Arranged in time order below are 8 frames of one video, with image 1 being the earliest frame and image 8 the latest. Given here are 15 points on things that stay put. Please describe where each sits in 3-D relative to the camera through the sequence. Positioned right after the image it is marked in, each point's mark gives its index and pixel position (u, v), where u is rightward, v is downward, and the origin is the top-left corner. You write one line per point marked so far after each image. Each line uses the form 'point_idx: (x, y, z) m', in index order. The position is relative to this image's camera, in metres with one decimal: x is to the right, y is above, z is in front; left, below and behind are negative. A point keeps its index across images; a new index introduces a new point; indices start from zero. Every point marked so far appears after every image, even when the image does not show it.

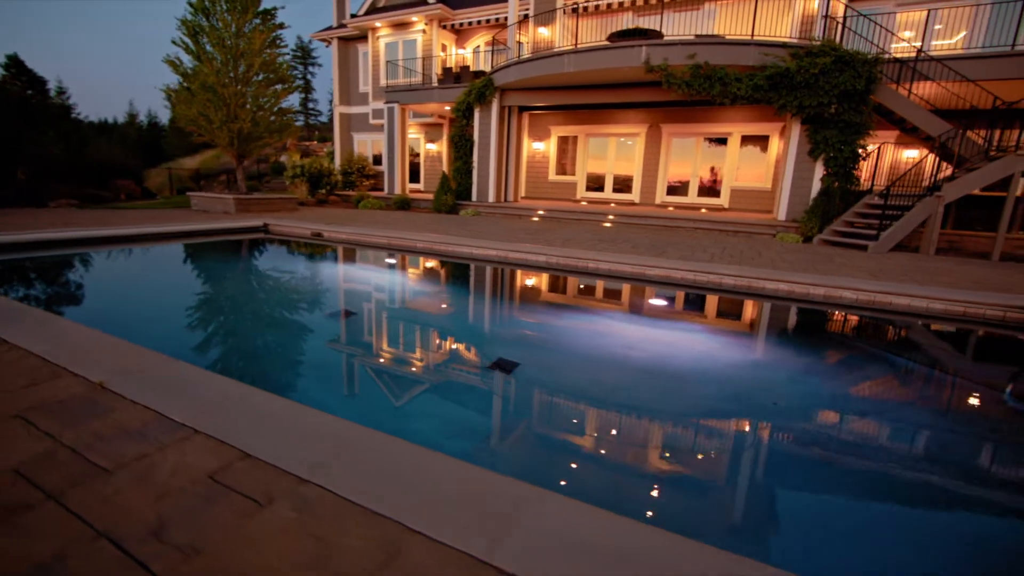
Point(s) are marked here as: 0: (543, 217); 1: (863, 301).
0: (+0.9, +1.9, +13.0) m
1: (+4.4, -0.2, +5.7) m
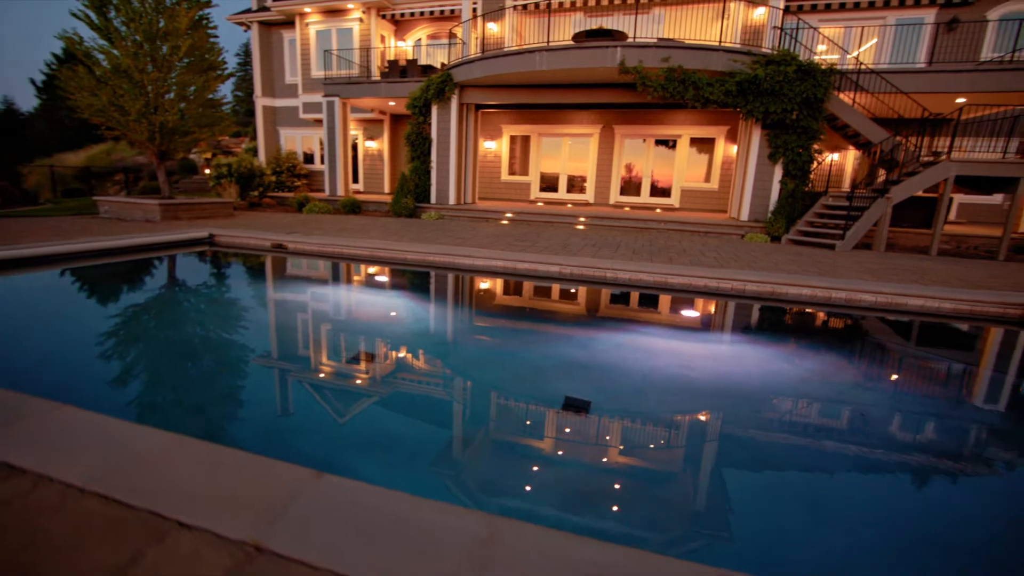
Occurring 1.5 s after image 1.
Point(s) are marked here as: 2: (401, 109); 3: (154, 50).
0: (0.0, +1.8, +12.5) m
1: (+4.7, -0.2, +5.9) m
2: (-4.2, +6.7, +17.6) m
3: (-7.6, +5.1, +10.0) m
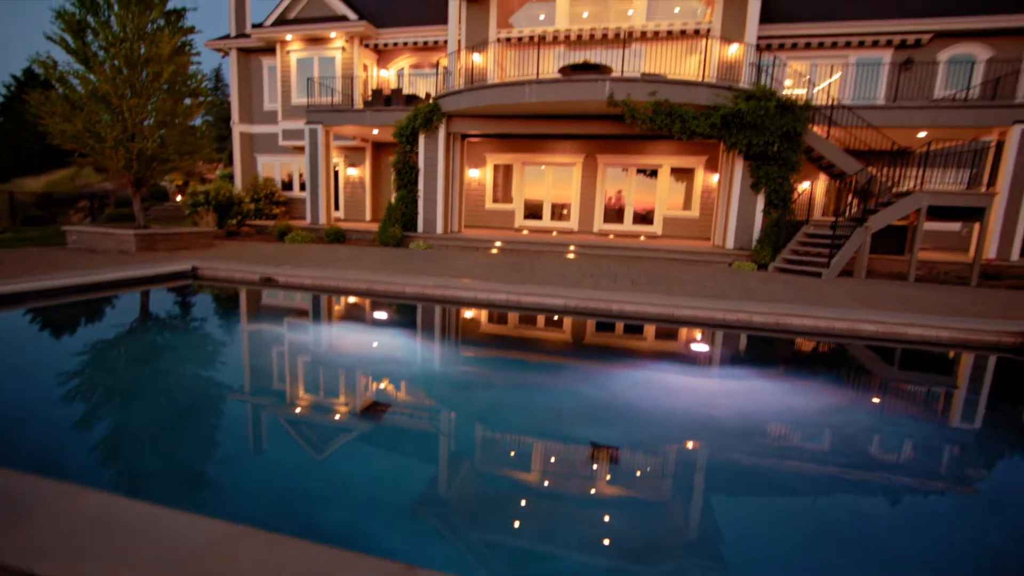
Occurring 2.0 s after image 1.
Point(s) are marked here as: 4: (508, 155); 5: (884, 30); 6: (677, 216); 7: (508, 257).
0: (-0.3, +1.0, +12.4) m
1: (+4.8, -0.6, +6.0) m
2: (-4.8, +5.6, +17.5) m
3: (-7.8, +4.4, +9.7) m
4: (-0.2, +4.8, +16.8) m
5: (+11.8, +8.2, +14.9) m
6: (+5.7, +2.4, +16.0) m
7: (-0.2, +0.8, +11.6) m
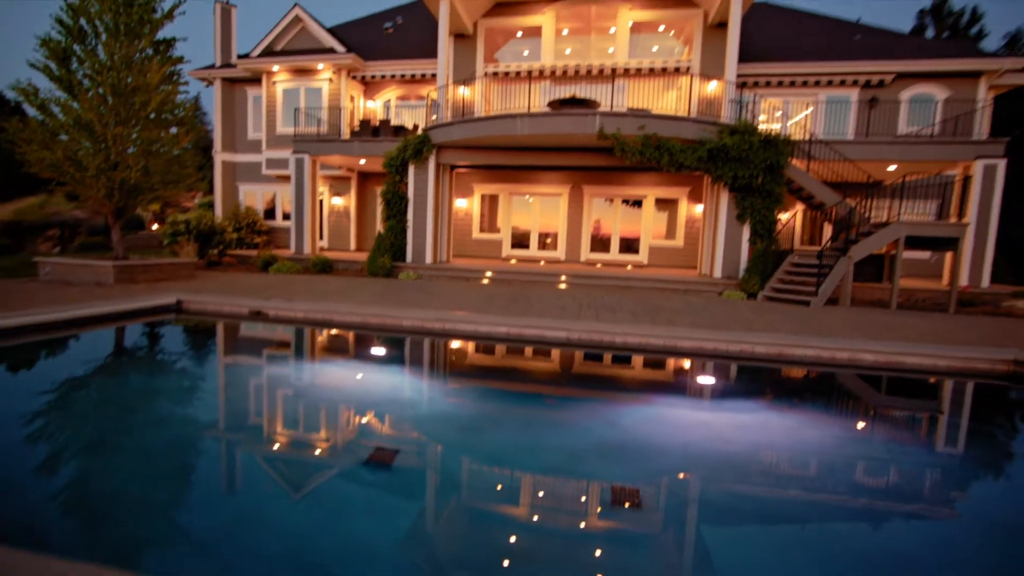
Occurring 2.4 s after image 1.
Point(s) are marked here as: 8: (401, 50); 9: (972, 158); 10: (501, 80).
0: (-0.5, +0.2, +12.4) m
1: (+4.9, -1.0, +6.1) m
2: (-5.3, +4.5, +17.5) m
3: (-7.9, +3.7, +9.5) m
4: (-0.6, +3.7, +17.0) m
5: (+11.4, +7.3, +15.8) m
6: (+5.3, +1.5, +16.3) m
7: (-0.4, 0.0, +11.5) m
8: (-4.4, +9.4, +18.6) m
9: (+11.7, +3.3, +11.9) m
10: (-0.3, +7.2, +16.2) m
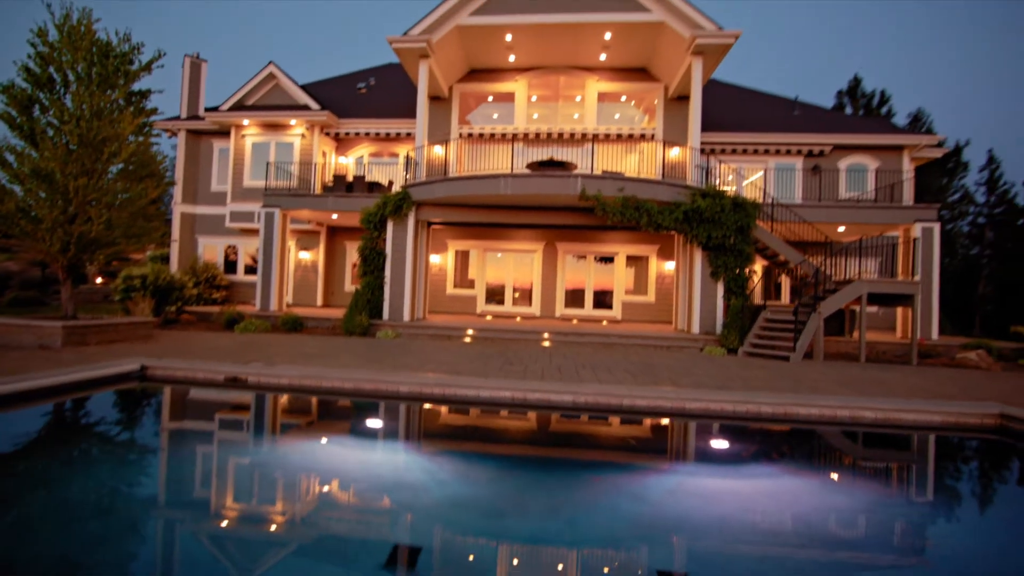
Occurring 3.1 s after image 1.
0: (-1.0, -1.2, +12.1) m
1: (+5.0, -1.8, +6.3) m
2: (-6.3, +2.5, +17.2) m
3: (-8.1, +2.5, +8.9) m
4: (-1.6, +1.7, +17.0) m
5: (+10.5, +5.4, +17.4) m
6: (+4.4, -0.4, +16.7) m
7: (-0.7, -1.4, +11.3) m
8: (-5.5, +7.2, +18.9) m
9: (+11.2, +1.9, +13.1) m
10: (-1.2, +5.3, +16.7) m
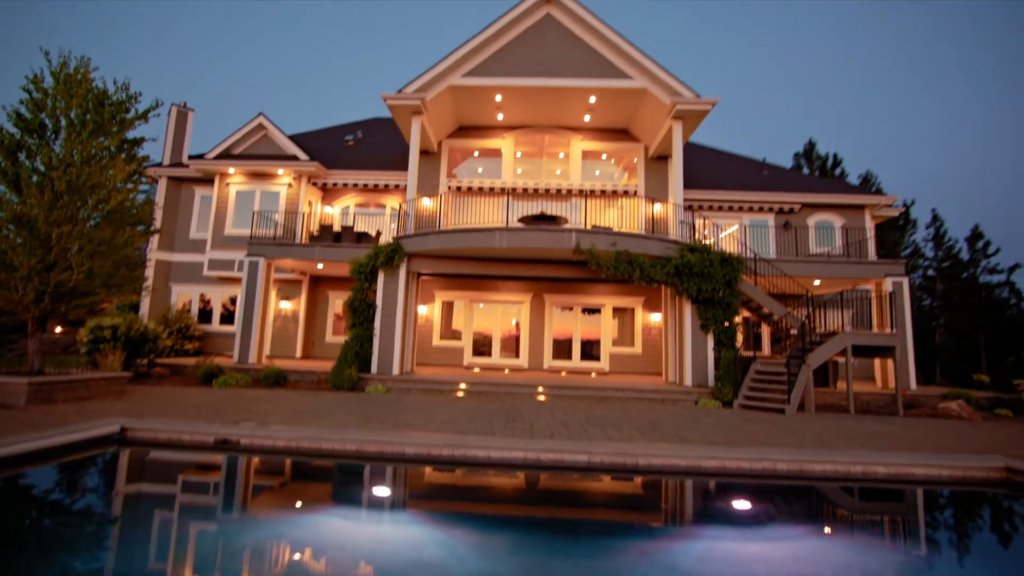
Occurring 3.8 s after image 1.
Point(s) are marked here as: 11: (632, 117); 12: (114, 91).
0: (-1.1, -2.6, +11.8) m
1: (+5.2, -2.5, +6.3) m
2: (-6.7, +0.6, +16.9) m
3: (-8.1, +1.6, +8.6) m
4: (-2.0, -0.1, +17.0) m
5: (+10.0, +3.5, +18.4) m
6: (+3.9, -2.3, +16.7) m
7: (-0.8, -2.6, +11.0) m
8: (-6.1, +5.2, +19.2) m
9: (+10.9, +0.4, +13.8) m
10: (-1.7, +3.4, +17.0) m
11: (+4.3, +6.1, +16.8) m
12: (-8.1, +4.0, +9.5) m
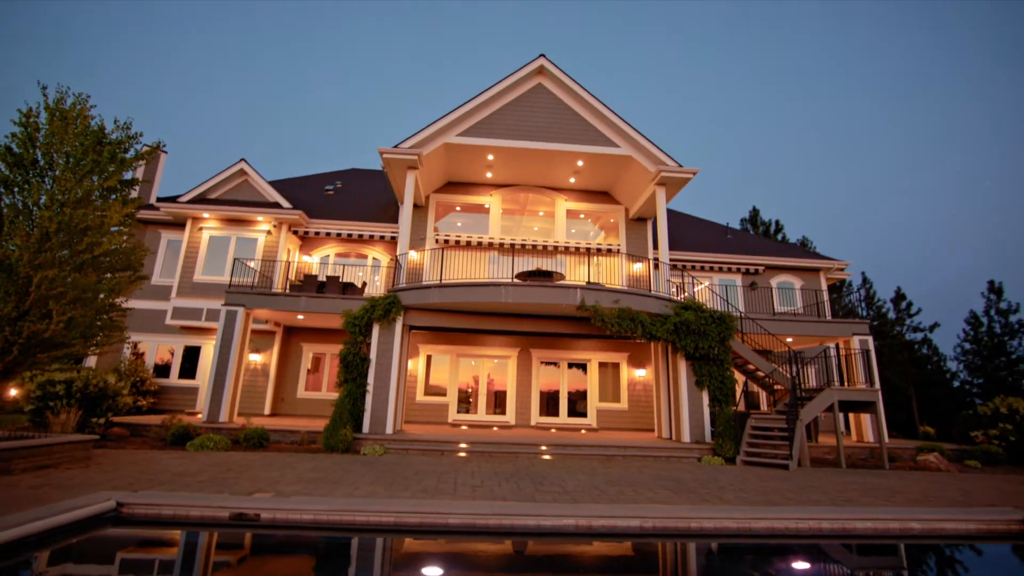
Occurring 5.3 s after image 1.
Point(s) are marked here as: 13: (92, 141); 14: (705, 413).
0: (-1.1, -3.9, +11.3) m
1: (+5.8, -3.4, +6.6) m
2: (-7.2, -1.2, +16.1) m
3: (-7.6, +0.7, +7.9) m
4: (-2.5, -2.0, +16.6) m
5: (+9.3, +1.1, +19.7) m
6: (+3.4, -4.3, +16.7) m
7: (-0.7, -3.8, +10.5) m
8: (-6.7, +3.1, +18.9) m
9: (+10.7, -1.5, +14.9) m
10: (-2.1, +1.5, +17.0) m
11: (+3.9, +4.0, +17.8) m
12: (-7.7, +3.0, +9.0) m
13: (-7.7, +2.7, +8.6) m
14: (+5.1, -3.3, +12.3) m
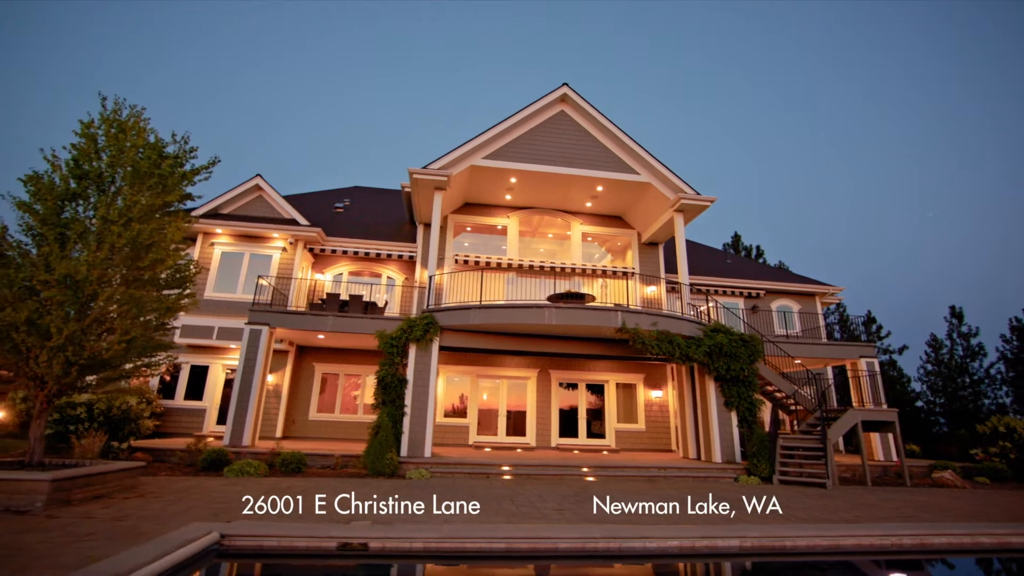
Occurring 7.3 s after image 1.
0: (-0.1, -4.4, +11.2) m
1: (+7.1, -3.8, +7.0) m
2: (-6.4, -1.8, +15.7) m
3: (-6.2, +0.4, +7.6) m
4: (-1.8, -2.7, +16.4) m
5: (+9.8, +0.1, +20.4) m
6: (+4.1, -5.1, +16.9) m
7: (+0.4, -4.3, +10.4) m
8: (-6.1, +2.4, +18.7) m
9: (+11.5, -2.3, +15.6) m
10: (-1.4, +0.8, +17.1) m
11: (+4.6, +3.2, +18.3) m
12: (-6.4, +2.7, +8.8) m
13: (-6.4, +2.3, +8.3) m
14: (+6.0, -3.9, +12.7) m
